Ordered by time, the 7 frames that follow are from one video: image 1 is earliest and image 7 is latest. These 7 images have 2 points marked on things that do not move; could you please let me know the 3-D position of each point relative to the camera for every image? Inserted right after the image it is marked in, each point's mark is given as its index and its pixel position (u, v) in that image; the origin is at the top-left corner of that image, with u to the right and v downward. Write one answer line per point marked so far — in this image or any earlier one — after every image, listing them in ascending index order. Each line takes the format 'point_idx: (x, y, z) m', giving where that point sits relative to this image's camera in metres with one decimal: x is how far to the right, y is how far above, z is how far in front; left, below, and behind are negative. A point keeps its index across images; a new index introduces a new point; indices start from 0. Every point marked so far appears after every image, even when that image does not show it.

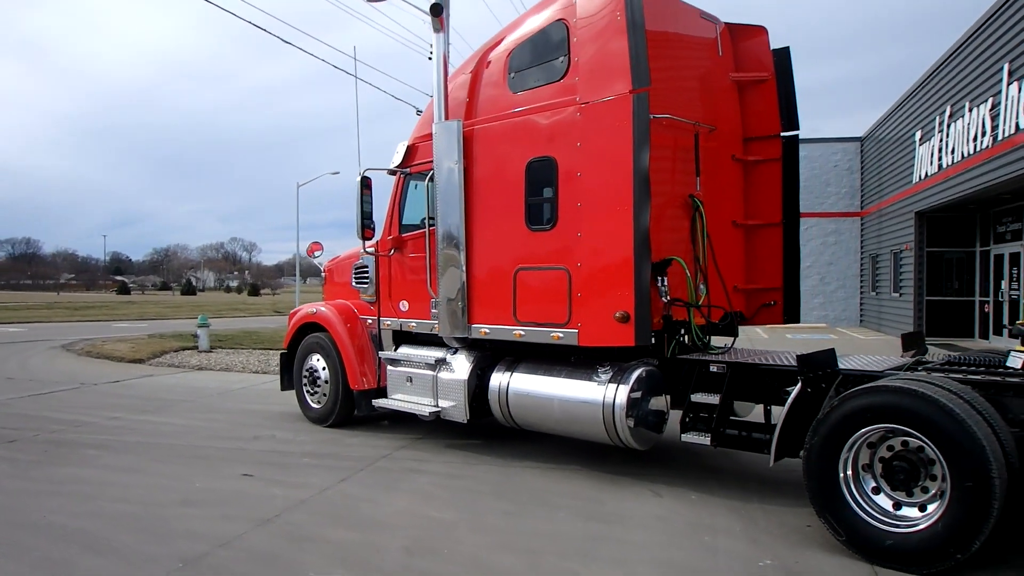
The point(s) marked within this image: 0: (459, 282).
0: (-0.4, 0.0, +6.0) m
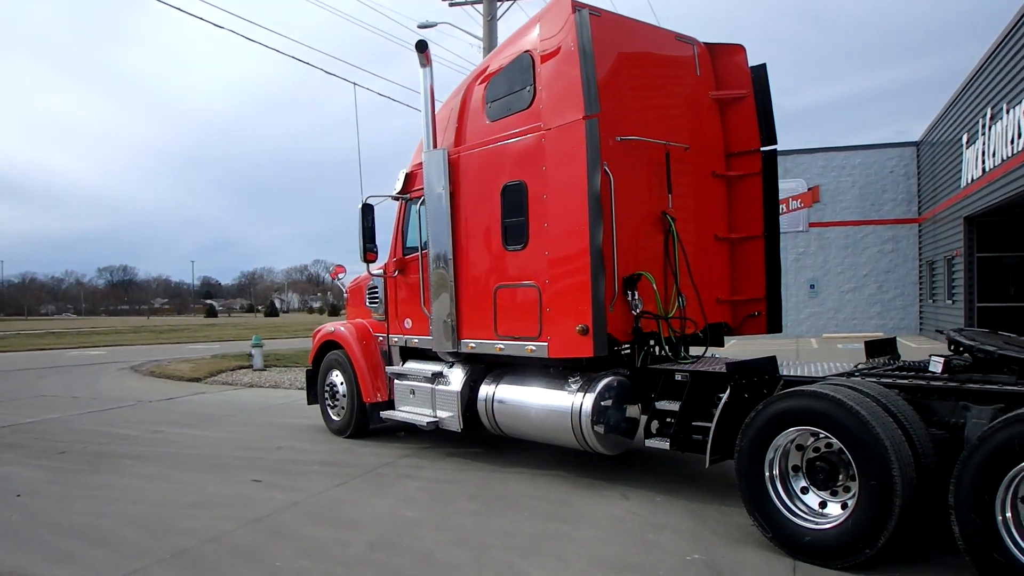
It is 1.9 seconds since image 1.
0: (-0.5, -0.1, +6.4) m
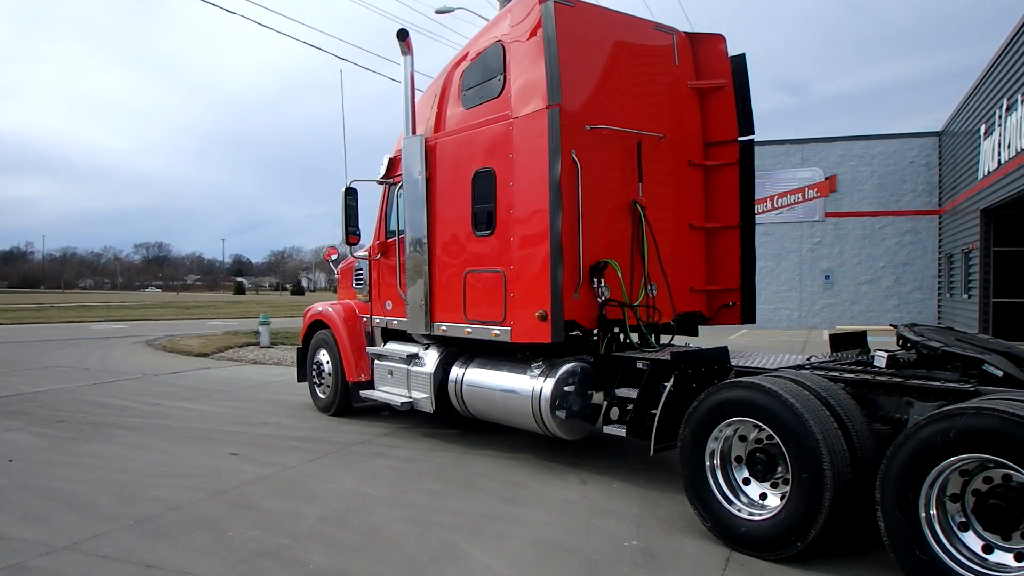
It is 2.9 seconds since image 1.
0: (-0.7, 0.0, +6.5) m
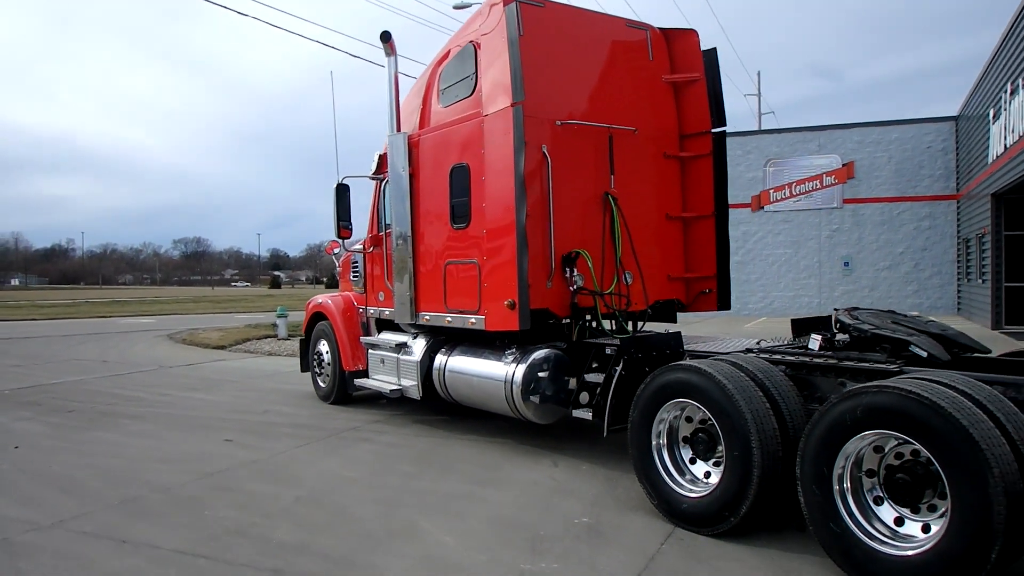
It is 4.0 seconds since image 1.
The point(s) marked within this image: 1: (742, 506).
0: (-0.9, +0.1, +6.7) m
1: (+1.1, -1.0, +3.8) m
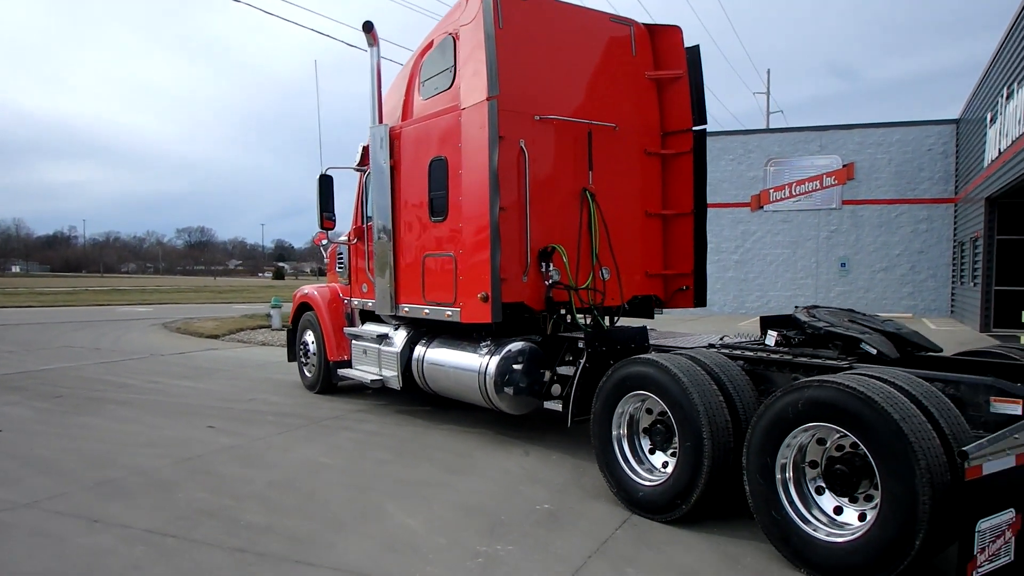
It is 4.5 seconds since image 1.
0: (-1.0, +0.2, +6.8) m
1: (+0.9, -1.0, +3.9) m
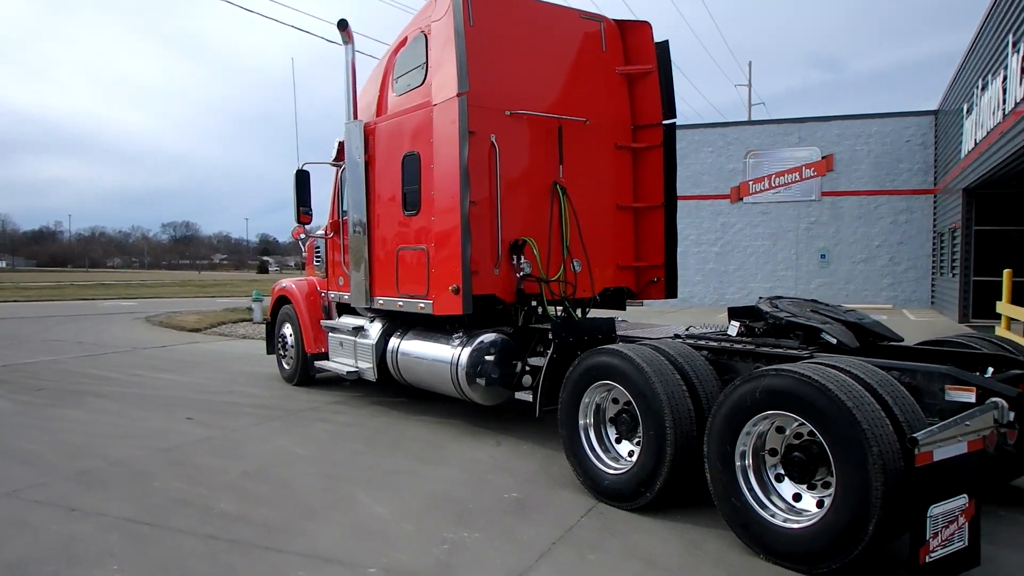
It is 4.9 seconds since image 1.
0: (-1.3, +0.2, +6.9) m
1: (+0.7, -1.0, +4.0) m
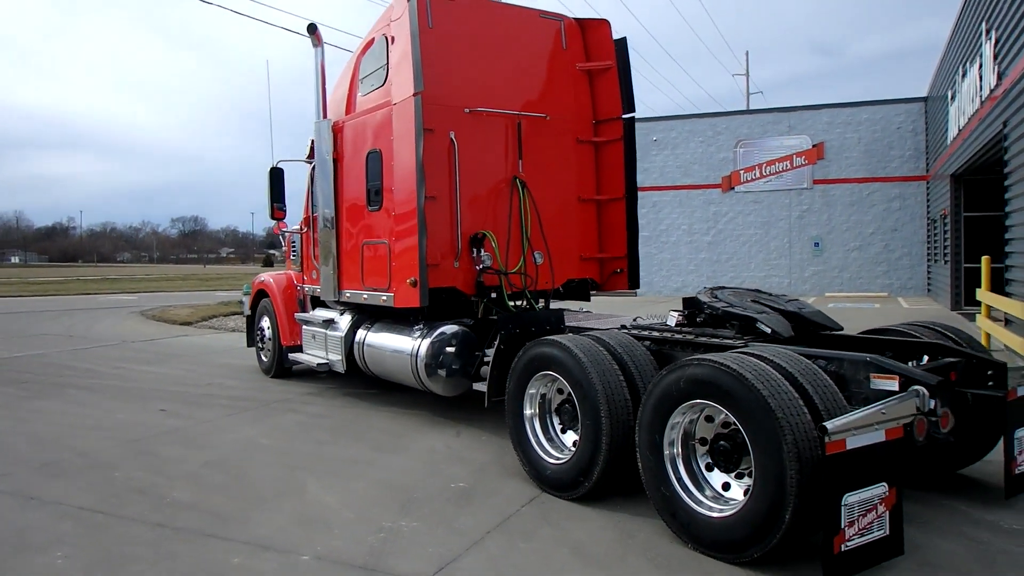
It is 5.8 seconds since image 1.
0: (-1.6, +0.3, +6.9) m
1: (+0.4, -0.9, +4.1) m
